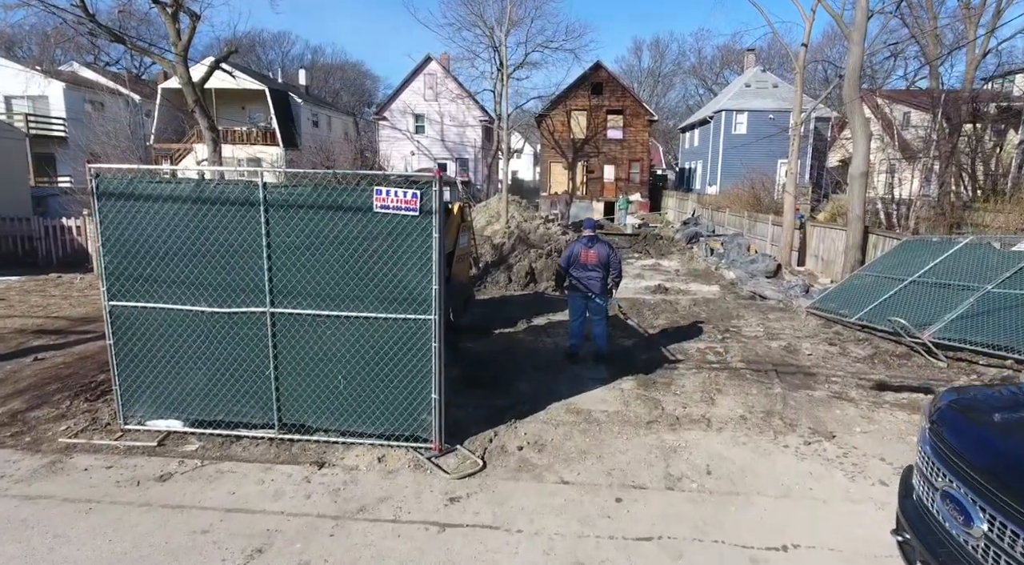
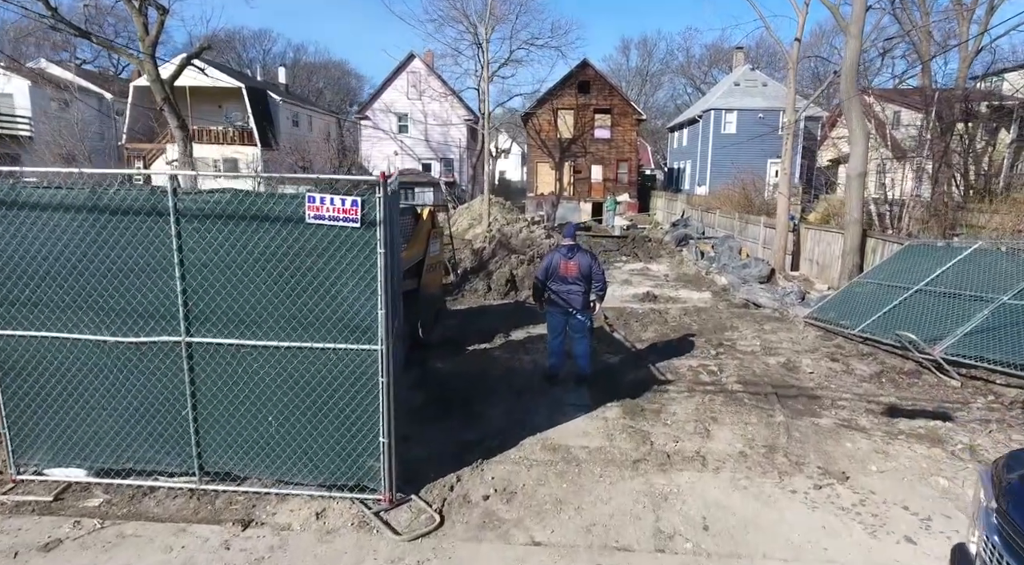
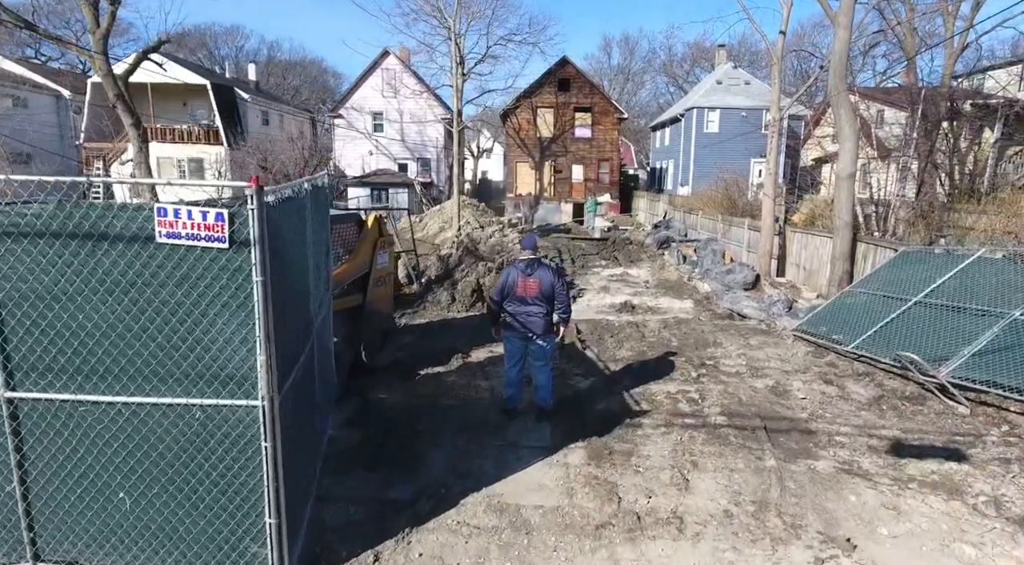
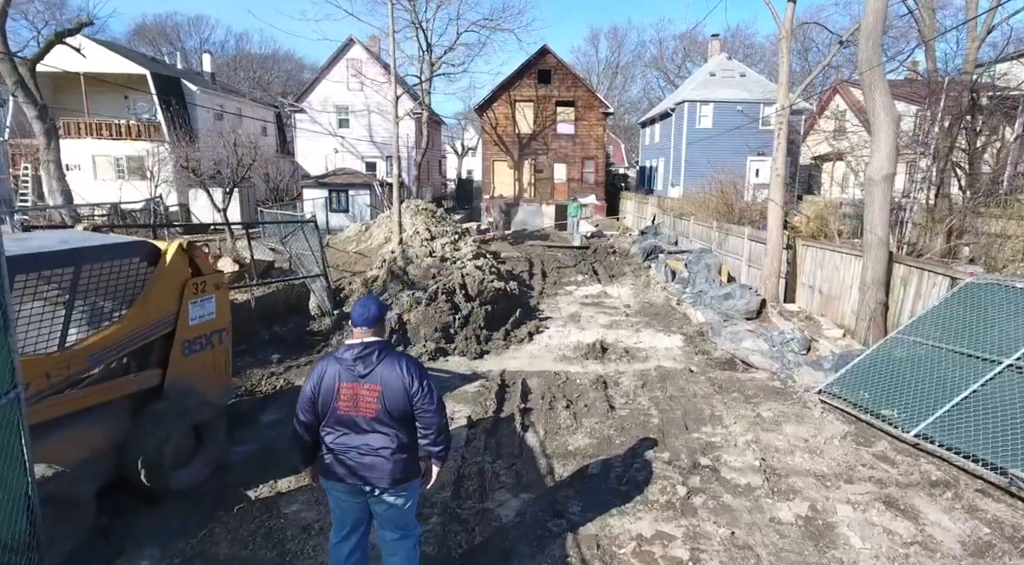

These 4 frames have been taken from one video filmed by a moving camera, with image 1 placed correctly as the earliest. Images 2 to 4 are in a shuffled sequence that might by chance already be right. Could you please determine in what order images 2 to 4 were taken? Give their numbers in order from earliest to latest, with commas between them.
2, 3, 4
